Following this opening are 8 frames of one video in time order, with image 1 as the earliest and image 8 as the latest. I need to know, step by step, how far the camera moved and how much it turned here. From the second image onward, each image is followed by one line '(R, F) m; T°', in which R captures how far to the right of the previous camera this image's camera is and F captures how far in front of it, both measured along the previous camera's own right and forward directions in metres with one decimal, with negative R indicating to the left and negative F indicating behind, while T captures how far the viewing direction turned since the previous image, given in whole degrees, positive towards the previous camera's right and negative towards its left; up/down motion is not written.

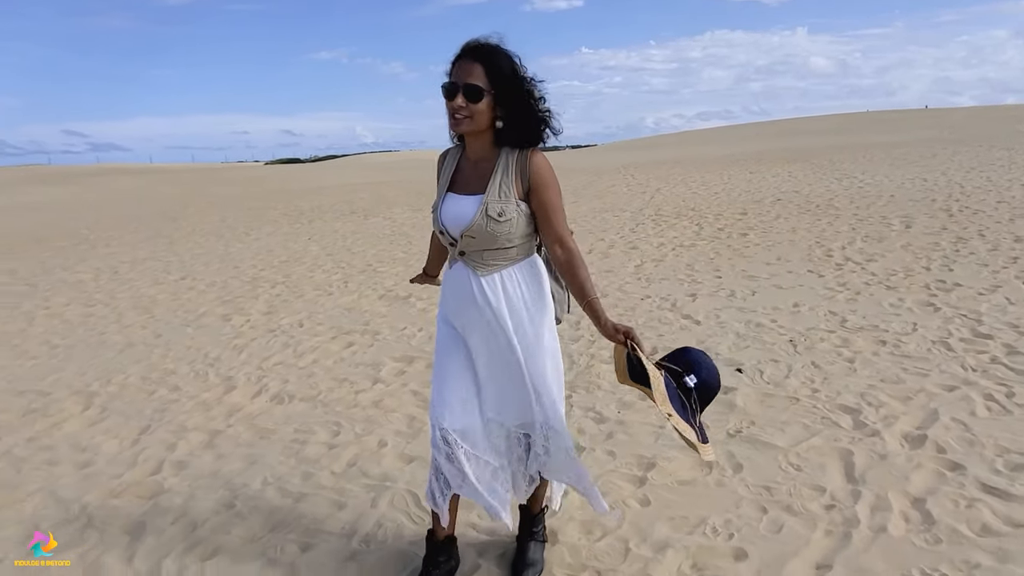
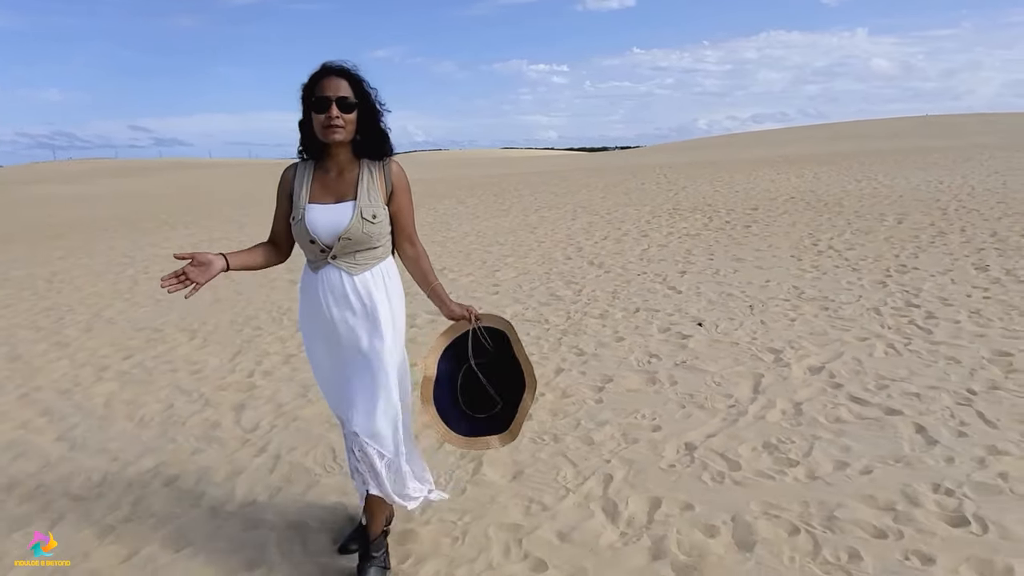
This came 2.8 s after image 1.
(+0.3, -1.2) m; -4°
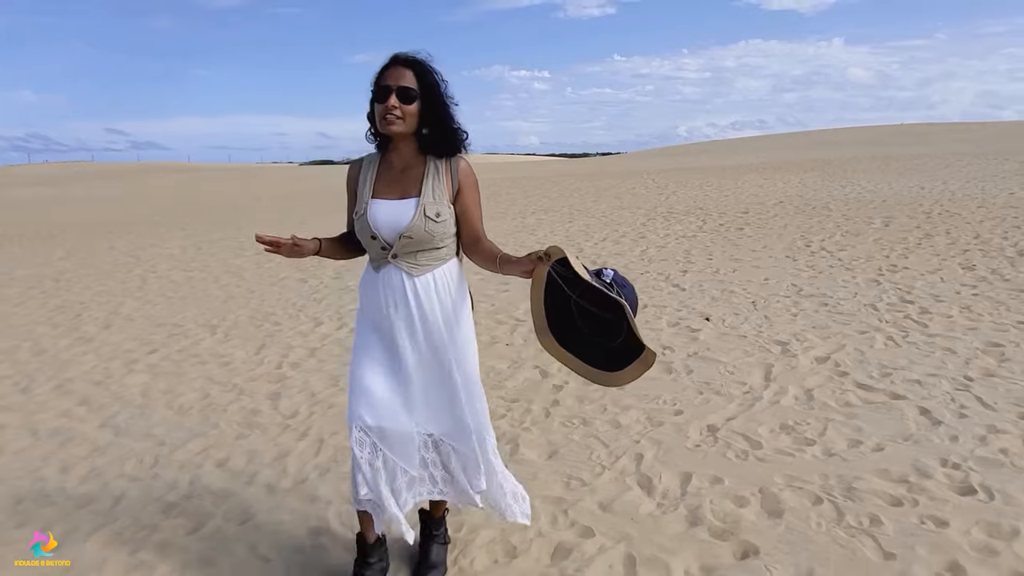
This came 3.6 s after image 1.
(-0.3, -0.2) m; +2°
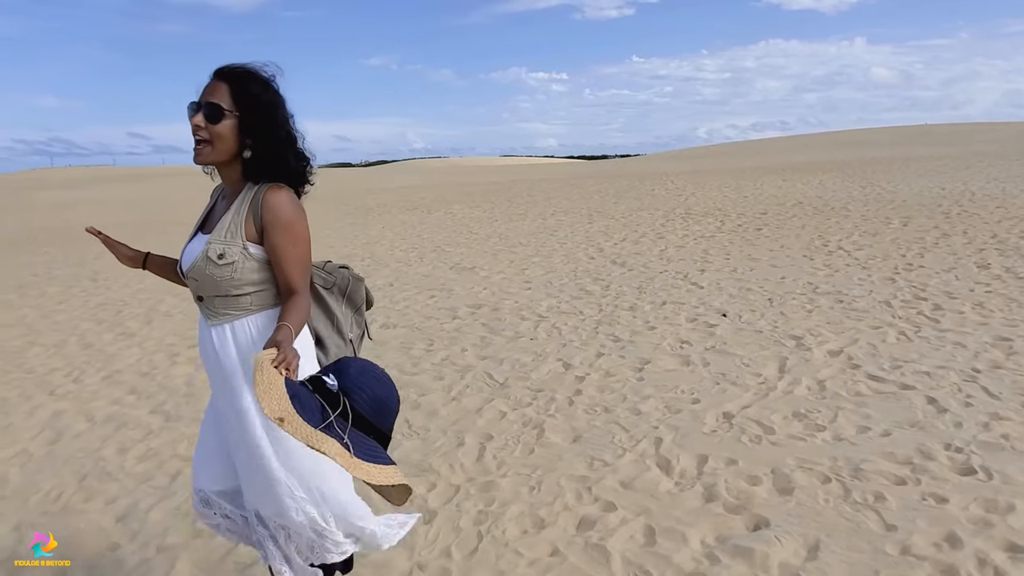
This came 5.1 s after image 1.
(0.0, -0.3) m; -1°
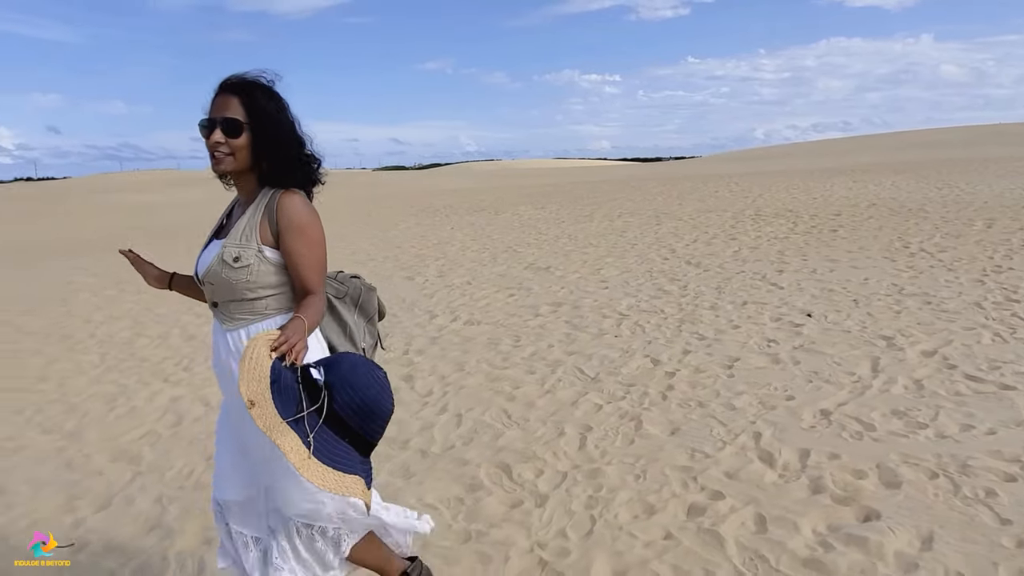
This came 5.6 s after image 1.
(-0.3, -0.2) m; -4°
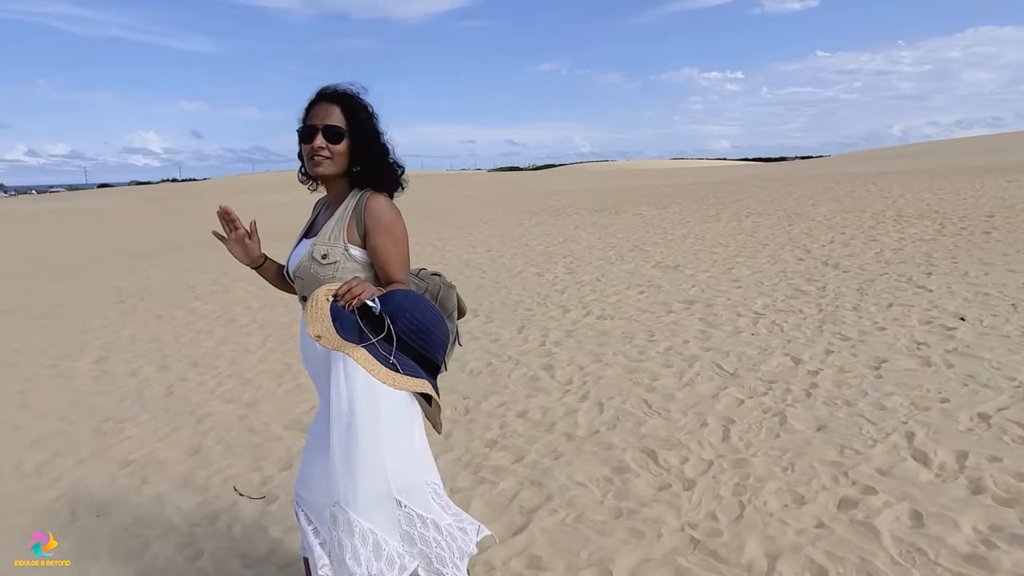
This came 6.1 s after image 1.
(-0.2, -0.2) m; -9°
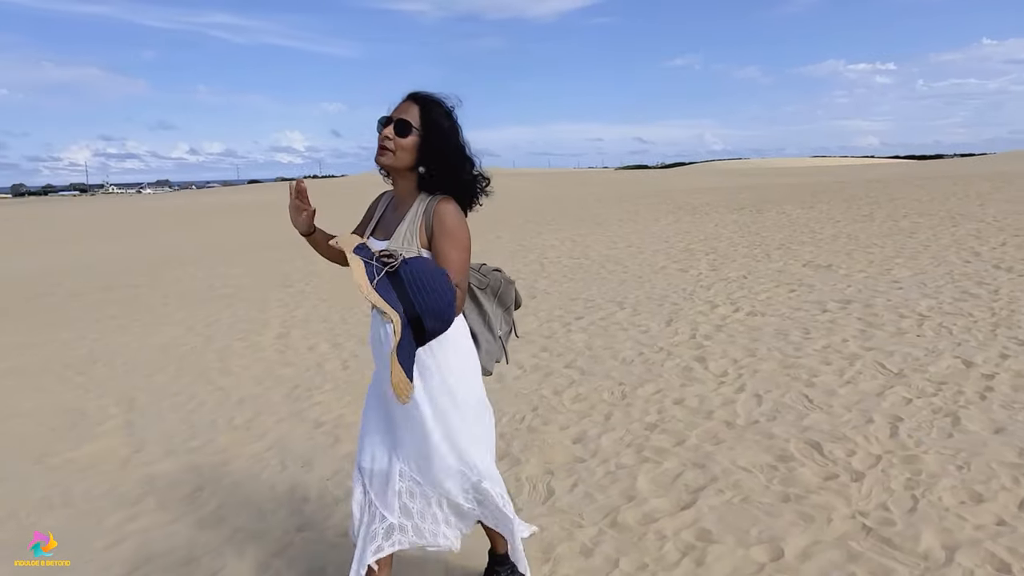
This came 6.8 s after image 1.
(-0.3, -0.3) m; -10°
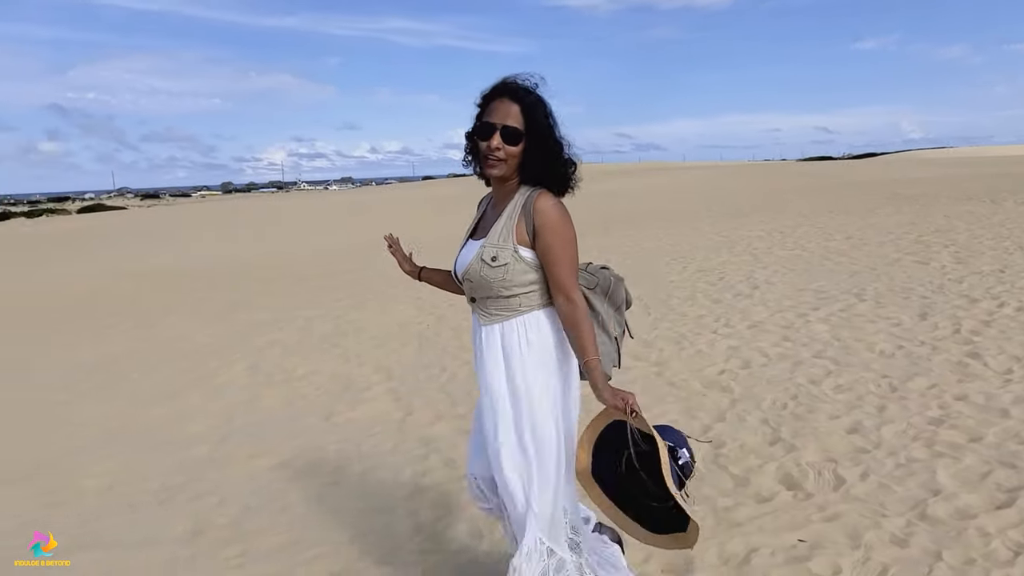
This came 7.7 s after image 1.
(-0.8, -0.2) m; -12°
